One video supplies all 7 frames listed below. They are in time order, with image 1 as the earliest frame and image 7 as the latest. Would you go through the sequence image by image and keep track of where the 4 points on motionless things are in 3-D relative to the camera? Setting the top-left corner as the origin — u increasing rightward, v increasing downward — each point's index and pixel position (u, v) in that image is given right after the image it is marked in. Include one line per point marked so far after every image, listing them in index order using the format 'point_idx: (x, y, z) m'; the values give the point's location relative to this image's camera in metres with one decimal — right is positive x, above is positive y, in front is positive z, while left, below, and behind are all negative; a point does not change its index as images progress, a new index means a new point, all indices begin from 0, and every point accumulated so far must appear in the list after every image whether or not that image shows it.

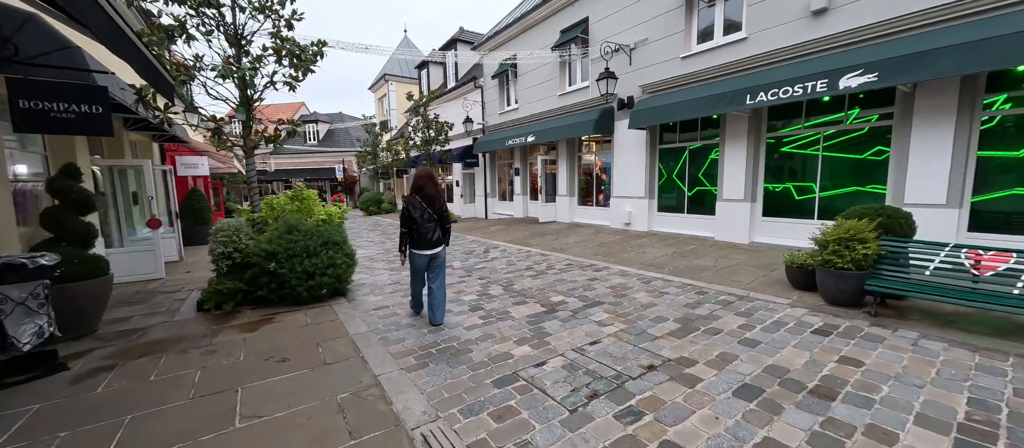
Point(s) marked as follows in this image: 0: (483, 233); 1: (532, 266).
0: (-0.9, -0.3, +12.1) m
1: (+0.4, -0.8, +7.2) m
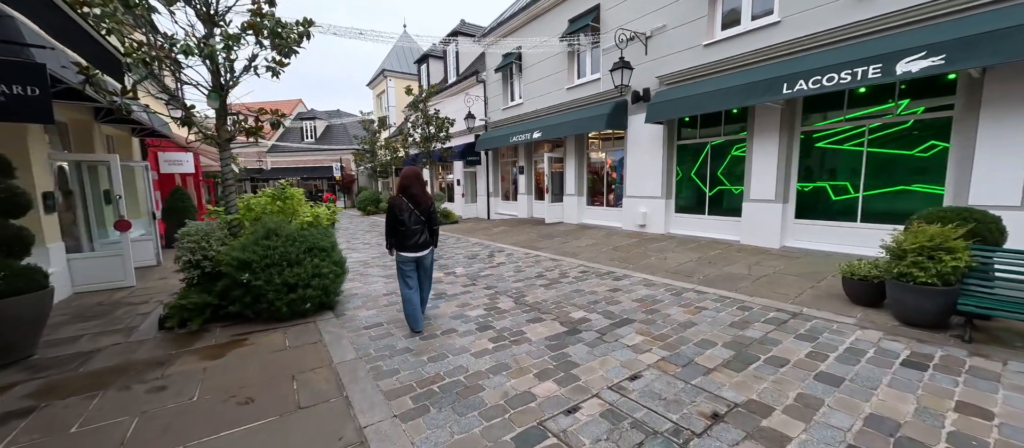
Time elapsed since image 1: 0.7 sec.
0: (-0.8, -0.3, +11.4) m
1: (+0.5, -0.8, +6.5) m
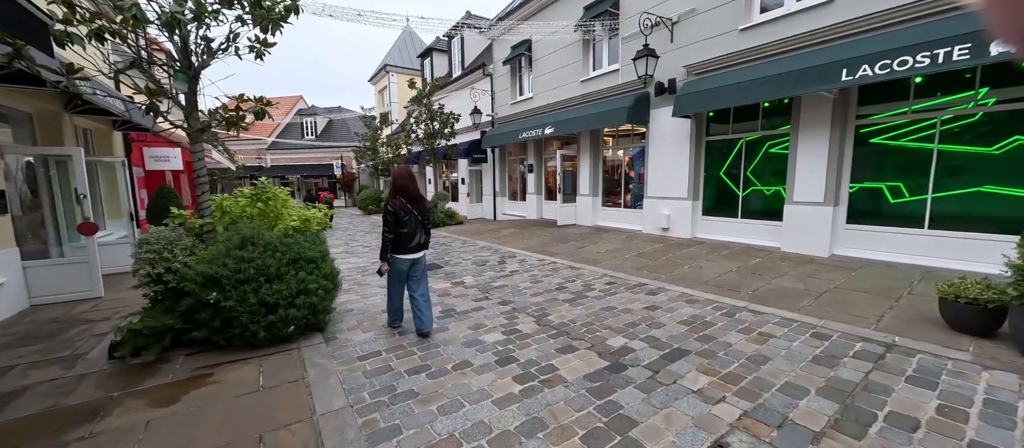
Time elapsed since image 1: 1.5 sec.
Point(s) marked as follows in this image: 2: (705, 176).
0: (-0.5, -0.4, +10.6) m
1: (+0.8, -0.9, +5.7) m
2: (+4.2, +1.0, +8.3) m
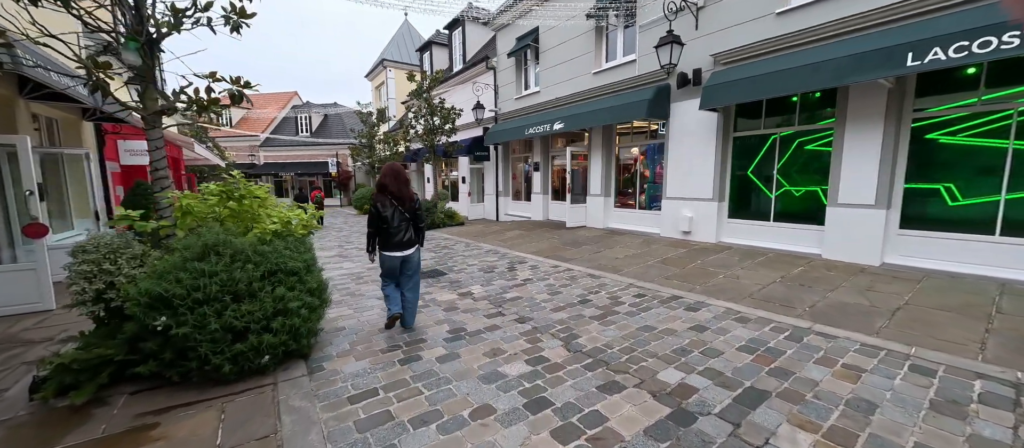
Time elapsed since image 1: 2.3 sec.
0: (-0.3, -0.4, +9.9) m
1: (+1.0, -1.0, +5.0) m
2: (+4.4, +1.0, +7.6) m
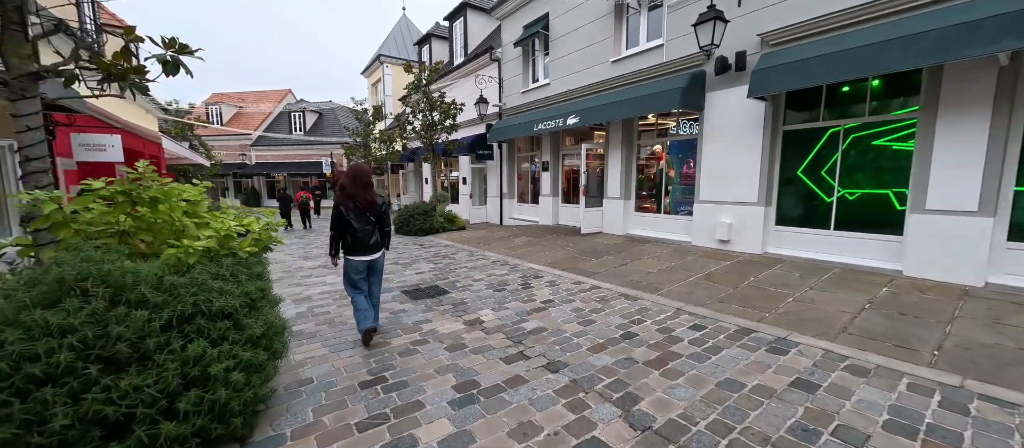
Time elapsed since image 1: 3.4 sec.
0: (-0.1, -0.6, +8.8) m
1: (+1.2, -1.1, +3.9) m
2: (+4.6, +0.8, +6.5) m
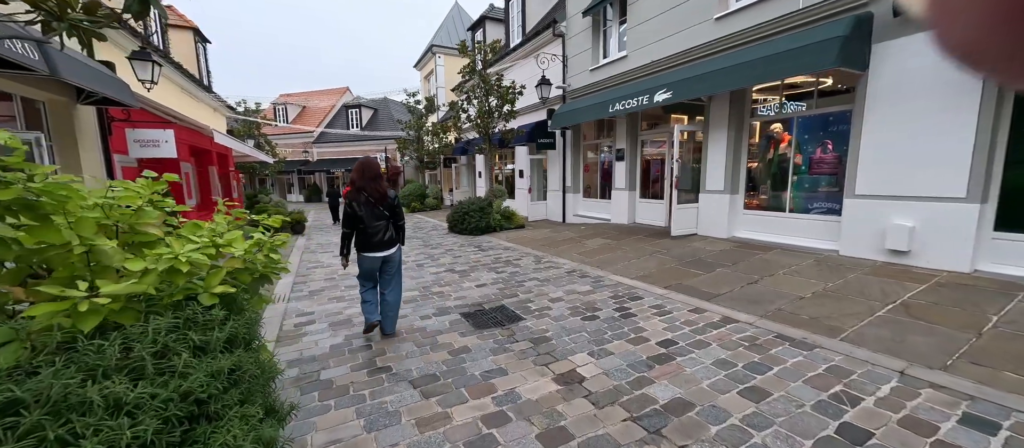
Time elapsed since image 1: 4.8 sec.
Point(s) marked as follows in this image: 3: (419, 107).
0: (+1.3, -0.6, +7.3) m
1: (+2.0, -1.2, +2.3) m
2: (+5.7, +0.8, +4.4) m
3: (-4.6, +5.8, +18.8) m
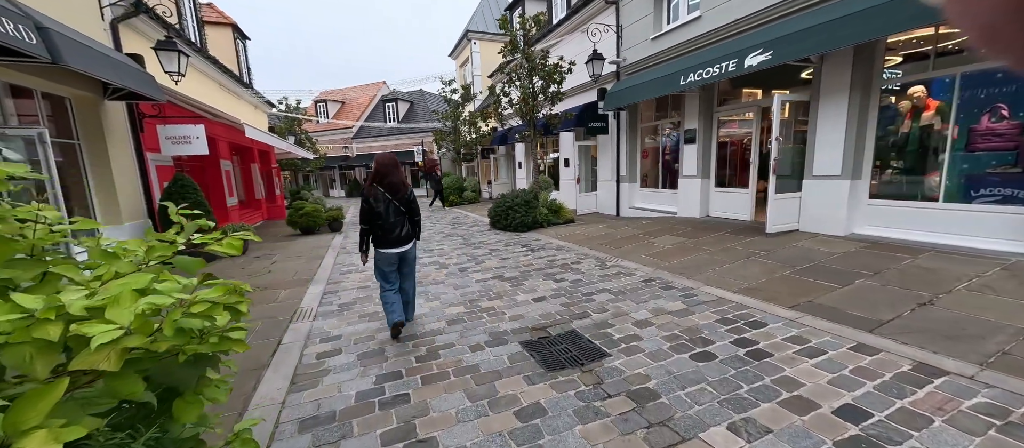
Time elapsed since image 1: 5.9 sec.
0: (+2.3, -0.5, +6.1) m
1: (+2.5, -1.2, +1.0) m
2: (+6.3, +0.8, +2.8) m
3: (-2.6, +6.0, +17.9) m
